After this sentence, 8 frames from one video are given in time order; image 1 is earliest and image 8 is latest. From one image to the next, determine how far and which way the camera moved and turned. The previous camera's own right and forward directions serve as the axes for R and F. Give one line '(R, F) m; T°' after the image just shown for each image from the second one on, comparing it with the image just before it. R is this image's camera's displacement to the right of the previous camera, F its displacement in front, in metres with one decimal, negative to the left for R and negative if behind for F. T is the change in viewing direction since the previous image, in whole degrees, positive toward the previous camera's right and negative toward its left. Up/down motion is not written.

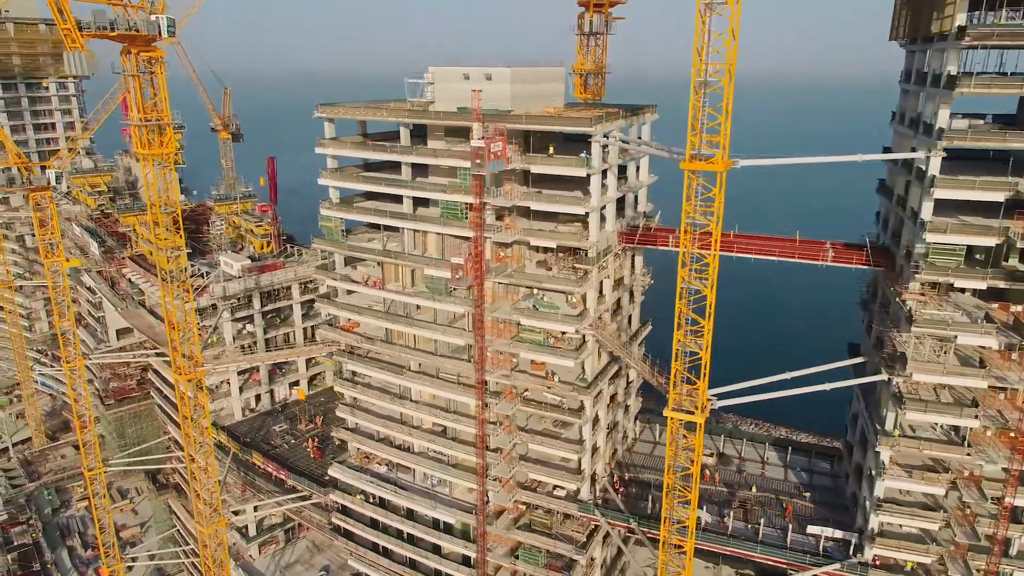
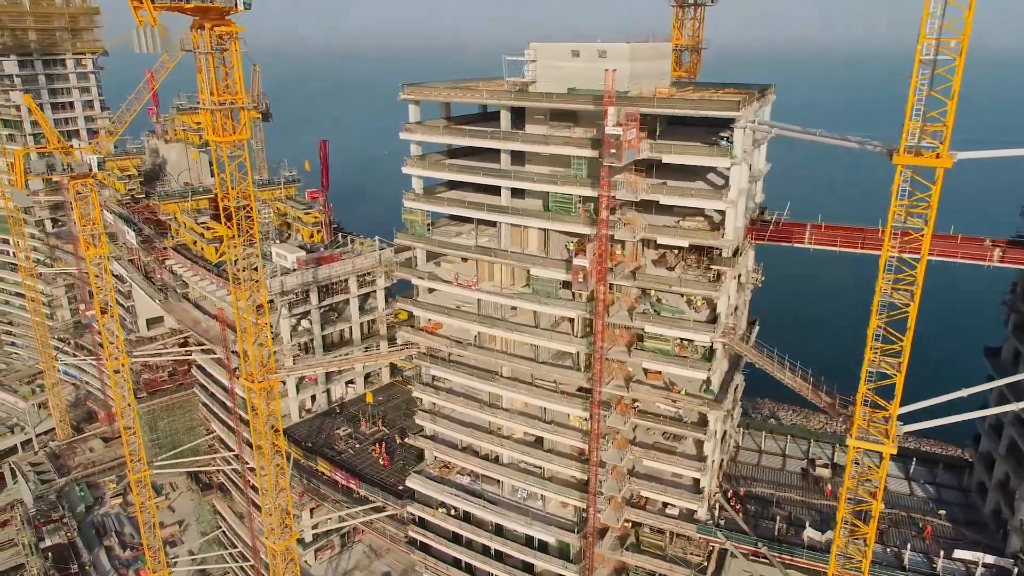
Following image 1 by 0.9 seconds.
(-7.5, +5.0) m; 0°
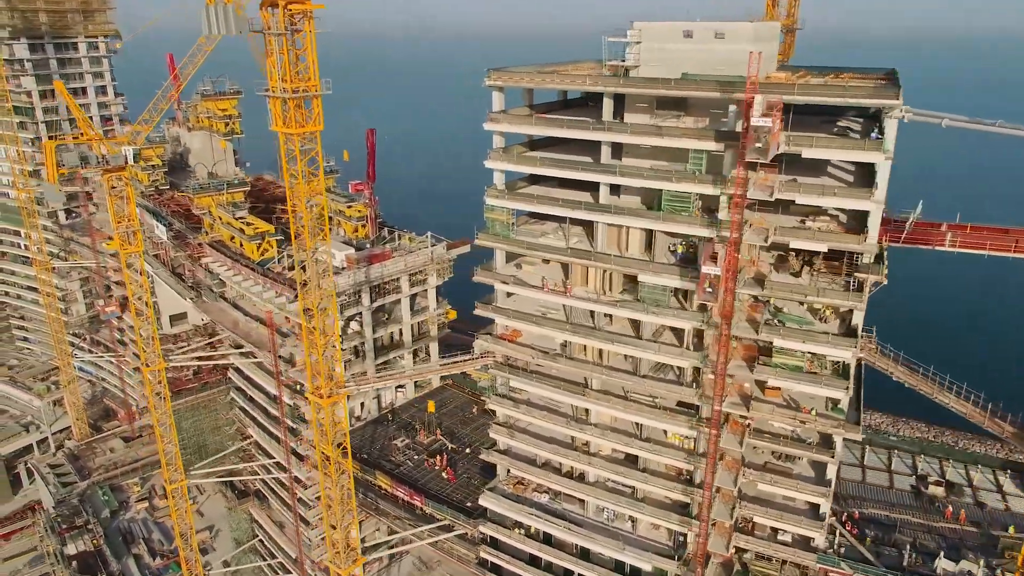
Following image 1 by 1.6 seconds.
(-6.3, +4.6) m; 0°
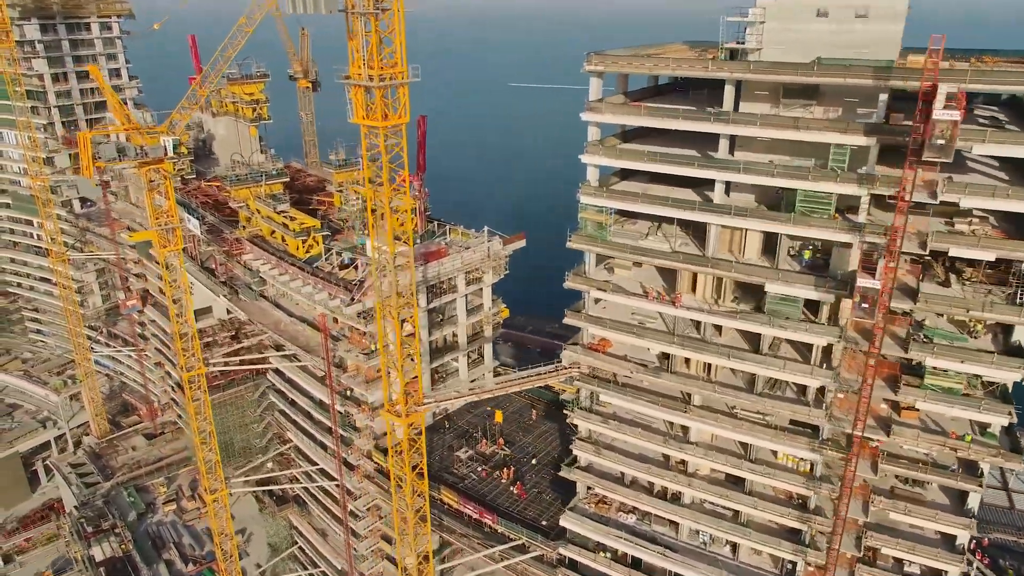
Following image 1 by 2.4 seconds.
(-5.8, +4.5) m; 0°
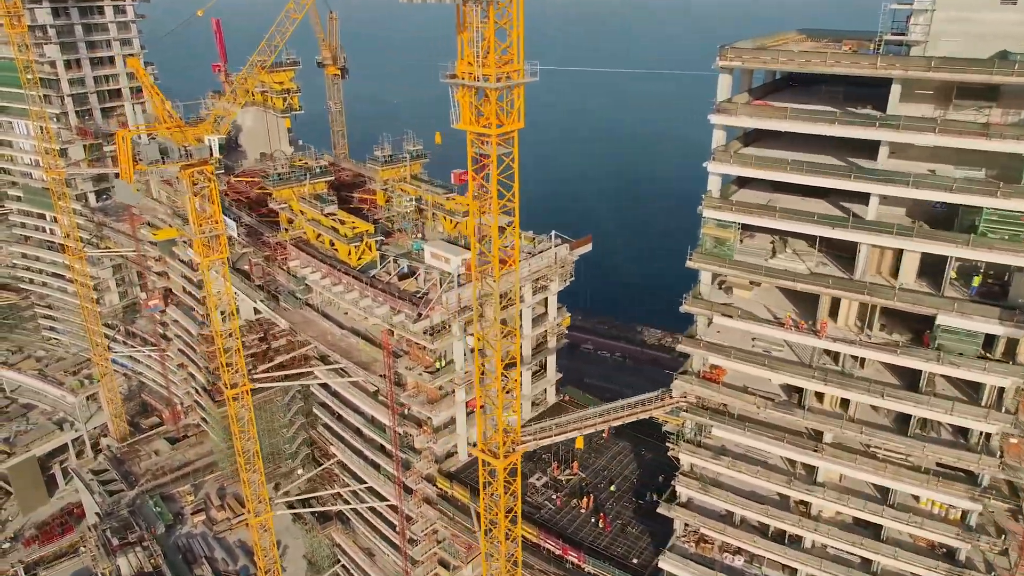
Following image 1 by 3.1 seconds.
(-5.9, +5.1) m; 0°
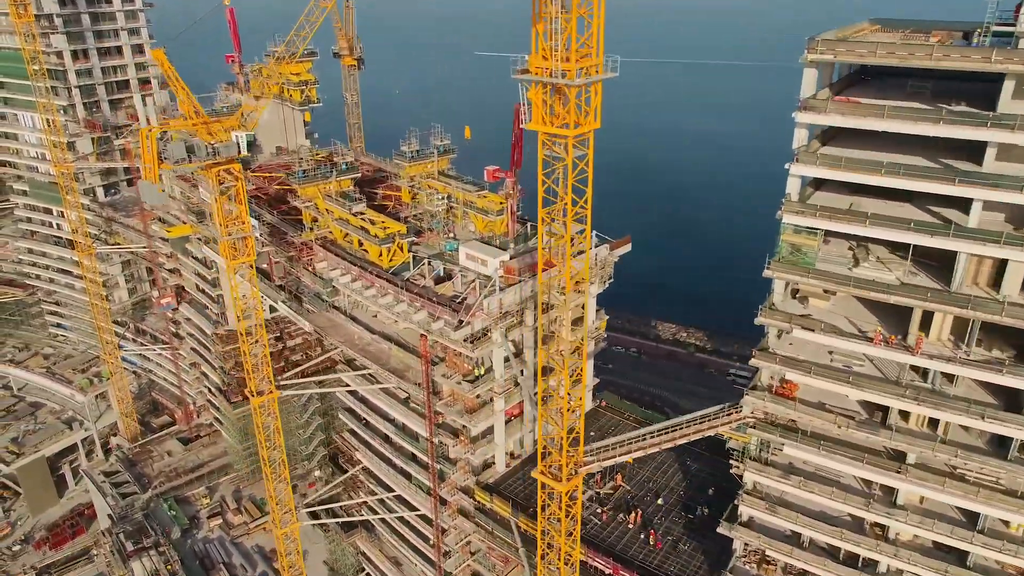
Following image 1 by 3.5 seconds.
(-3.1, +2.7) m; 0°
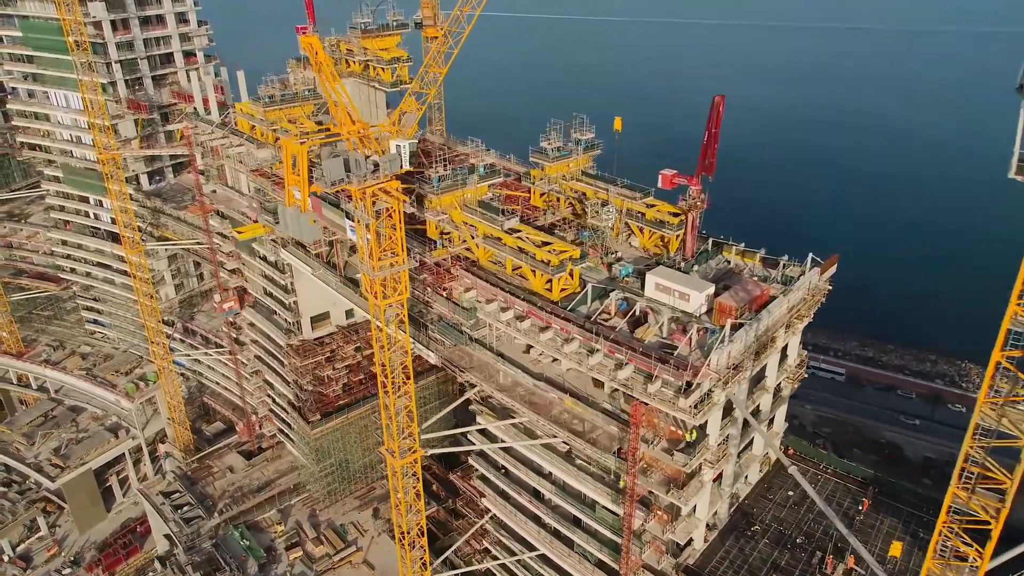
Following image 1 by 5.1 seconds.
(-12.8, +11.0) m; 0°
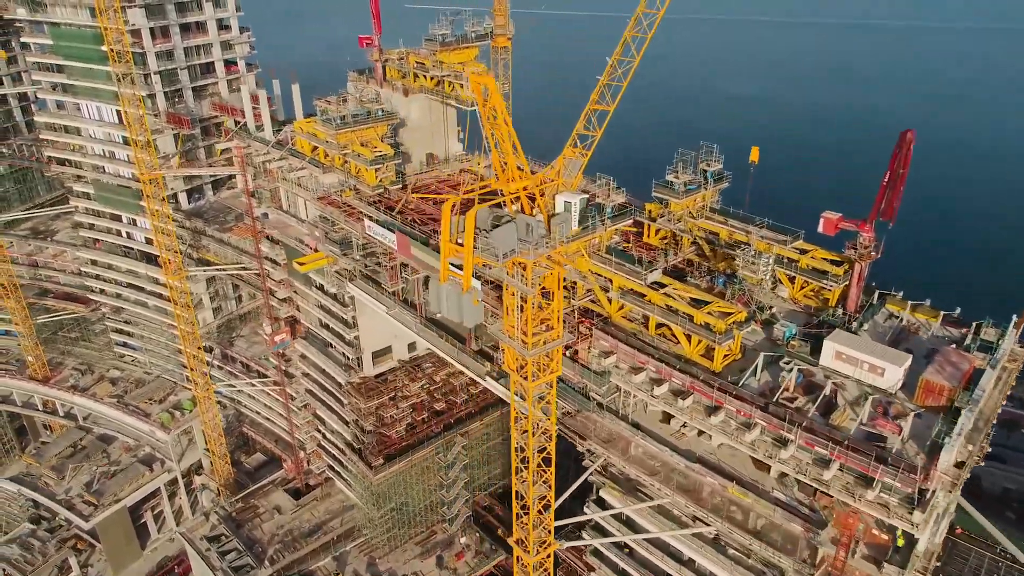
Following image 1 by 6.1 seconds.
(-8.5, +6.9) m; 0°
